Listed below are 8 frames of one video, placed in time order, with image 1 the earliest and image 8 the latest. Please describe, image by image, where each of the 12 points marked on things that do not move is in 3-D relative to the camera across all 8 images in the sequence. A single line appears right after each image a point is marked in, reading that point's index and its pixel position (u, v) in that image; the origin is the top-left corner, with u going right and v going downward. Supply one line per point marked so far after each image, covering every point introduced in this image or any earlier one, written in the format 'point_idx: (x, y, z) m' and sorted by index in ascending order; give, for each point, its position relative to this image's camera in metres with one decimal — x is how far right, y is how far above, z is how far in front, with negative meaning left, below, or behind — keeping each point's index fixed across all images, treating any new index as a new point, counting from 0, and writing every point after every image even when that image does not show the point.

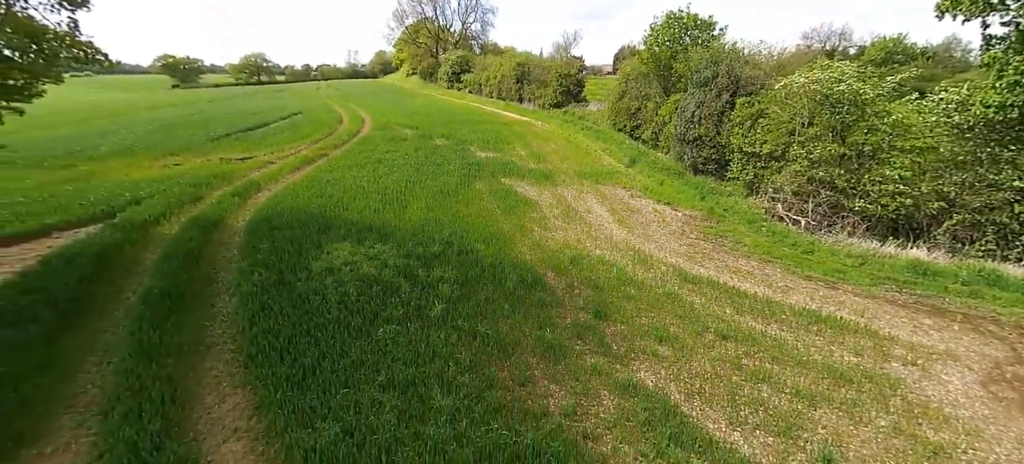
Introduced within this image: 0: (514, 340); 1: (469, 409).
0: (0.0, -1.7, +6.2) m
1: (-0.6, -2.2, +5.0) m
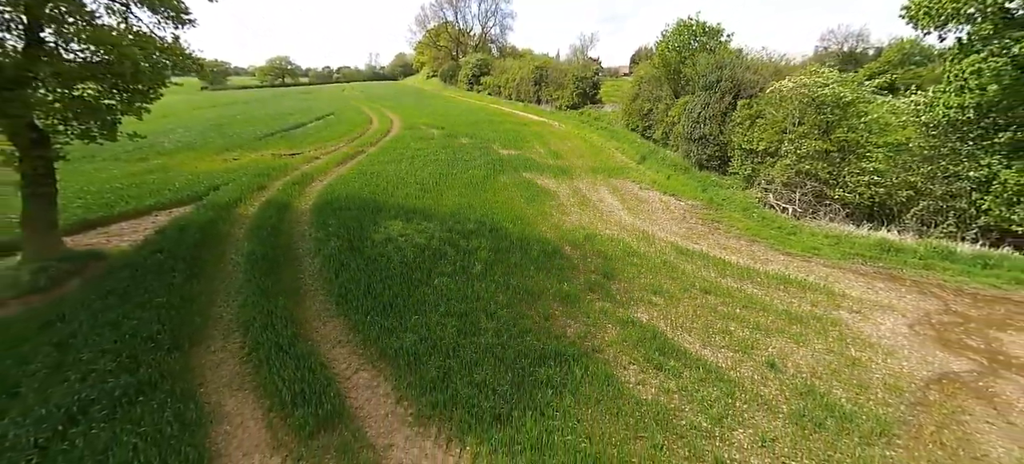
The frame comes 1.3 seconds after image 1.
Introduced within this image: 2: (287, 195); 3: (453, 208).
0: (+0.5, -1.1, +7.9) m
1: (-0.1, -1.6, +6.7) m
2: (-7.4, +1.1, +13.3) m
3: (-1.9, +0.7, +12.0) m
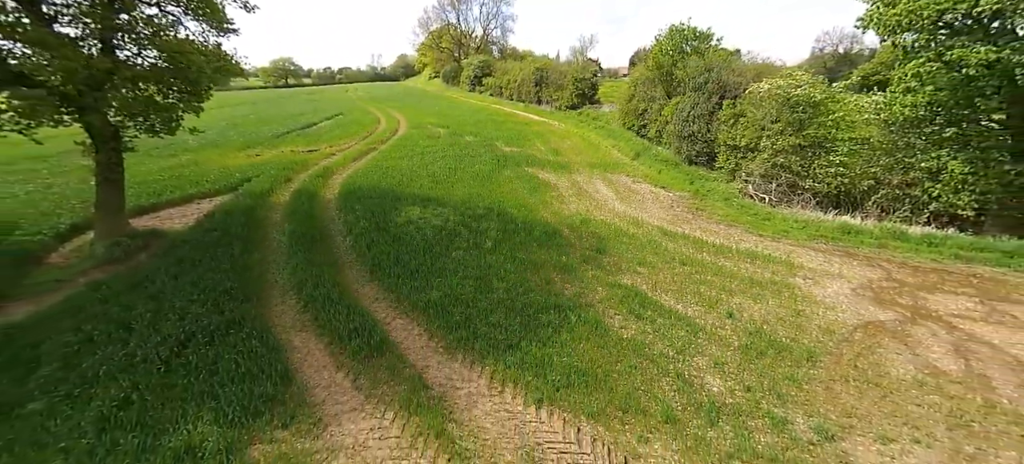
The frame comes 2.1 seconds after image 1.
0: (+0.7, -0.7, +9.2) m
1: (0.0, -1.2, +8.0) m
2: (-7.3, +1.6, +14.6) m
3: (-1.7, +1.2, +13.3) m
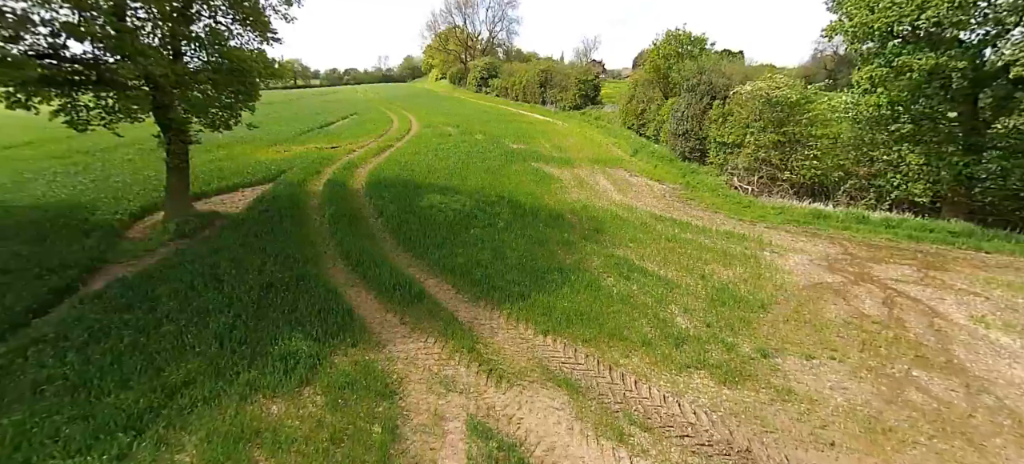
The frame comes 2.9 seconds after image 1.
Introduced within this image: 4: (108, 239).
0: (+0.9, -0.1, +10.8) m
1: (+0.3, -0.6, +9.6) m
2: (-7.0, +2.1, +16.2) m
3: (-1.4, +1.7, +14.9) m
4: (-12.9, -0.2, +12.4) m
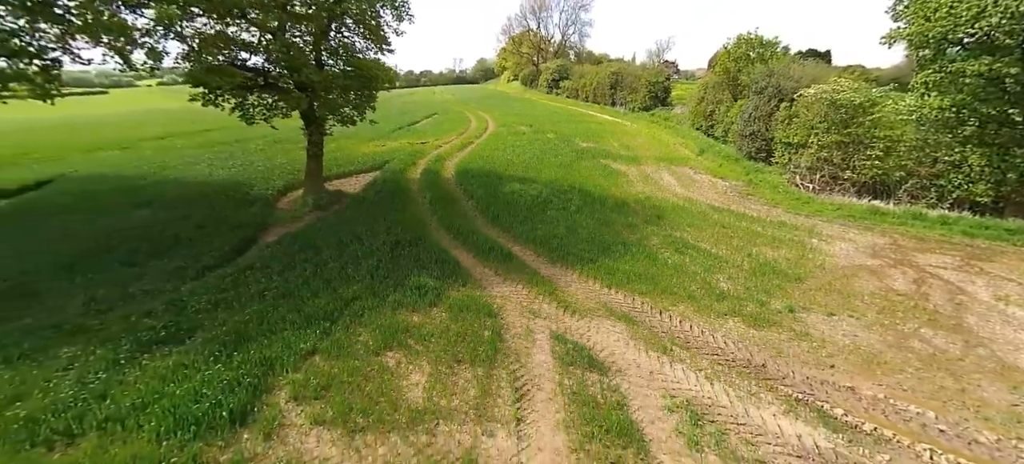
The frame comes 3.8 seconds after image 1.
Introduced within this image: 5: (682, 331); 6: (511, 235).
0: (+3.2, +0.4, +12.6) m
1: (+2.4, 0.0, +11.6) m
2: (-3.6, +3.0, +19.2) m
3: (+1.6, +2.4, +17.1) m
4: (-10.2, +1.0, +16.3) m
5: (+3.2, -1.9, +7.4) m
6: (0.0, -0.1, +12.0) m
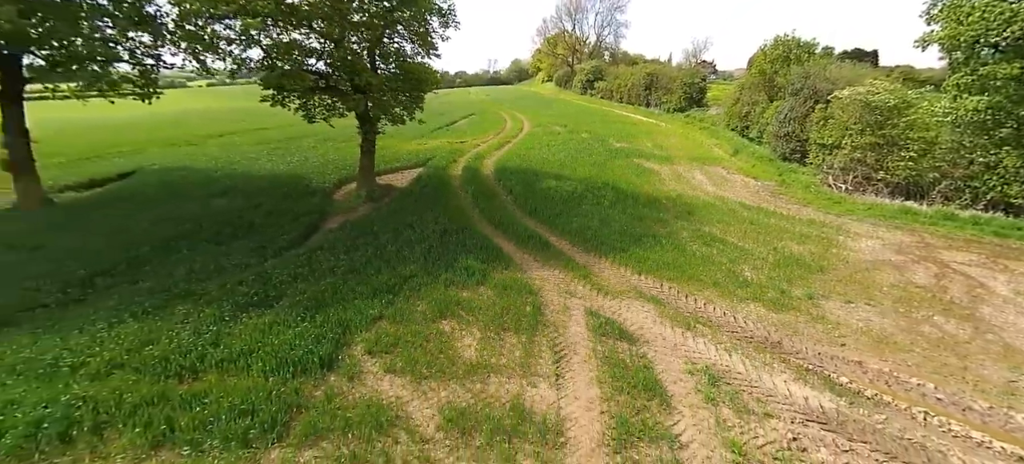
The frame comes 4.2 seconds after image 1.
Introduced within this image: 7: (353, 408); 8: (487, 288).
0: (+4.5, +0.6, +13.4) m
1: (+3.6, +0.2, +12.4) m
2: (-1.8, +3.4, +20.5) m
3: (+3.3, +2.6, +18.0) m
4: (-8.6, +1.6, +18.1) m
5: (+4.1, -1.7, +8.2) m
6: (+1.2, +0.2, +13.0) m
7: (-2.5, -2.8, +6.3) m
8: (-0.6, -1.4, +9.9) m
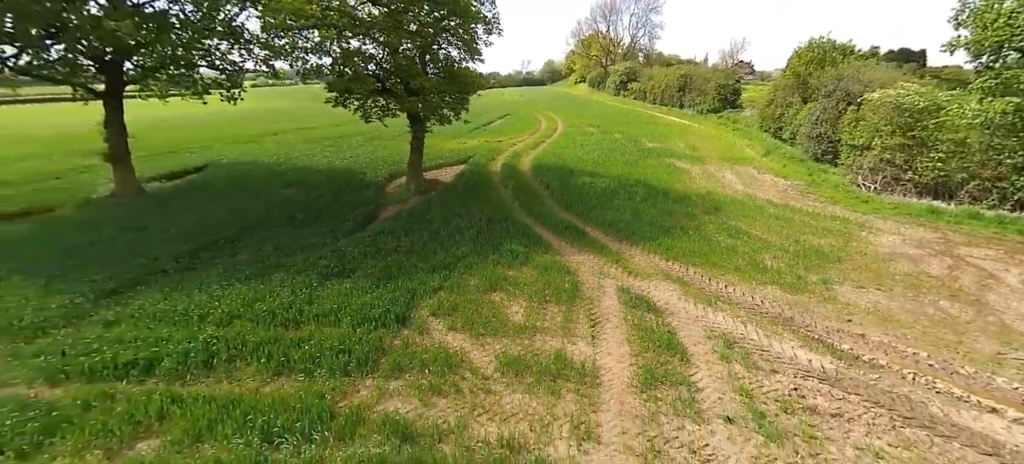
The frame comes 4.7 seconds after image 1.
0: (+5.9, +0.9, +14.4) m
1: (+4.9, +0.5, +13.4) m
2: (+0.2, +3.8, +21.9) m
3: (+5.1, +2.9, +19.0) m
4: (-6.8, +2.1, +19.9) m
5: (+5.1, -1.4, +9.2) m
6: (+2.6, +0.5, +14.2) m
7: (-1.7, -2.4, +7.7) m
8: (+0.5, -1.1, +11.2) m
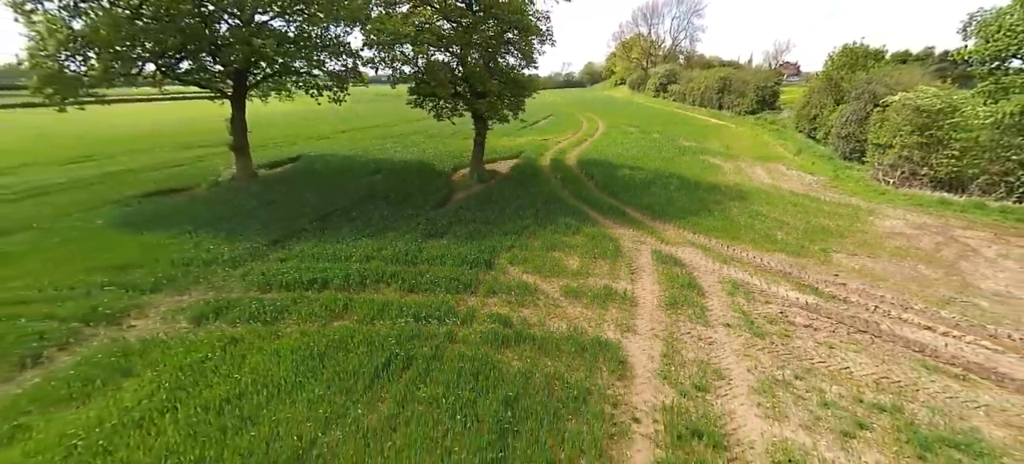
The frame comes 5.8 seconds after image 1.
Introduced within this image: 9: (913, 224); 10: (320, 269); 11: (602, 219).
0: (+8.2, +1.5, +16.7) m
1: (+7.1, +1.2, +15.8) m
2: (+3.3, +4.6, +24.7) m
3: (+7.9, +3.6, +21.4) m
4: (-3.9, +3.2, +23.4) m
5: (+6.8, -0.7, +11.6) m
6: (+4.9, +1.3, +16.8) m
7: (-0.1, -1.4, +10.7) m
8: (+2.5, -0.2, +14.0) m
9: (+13.2, +0.2, +12.7) m
10: (-5.8, -1.1, +11.6) m
11: (+3.6, +0.5, +15.4) m
